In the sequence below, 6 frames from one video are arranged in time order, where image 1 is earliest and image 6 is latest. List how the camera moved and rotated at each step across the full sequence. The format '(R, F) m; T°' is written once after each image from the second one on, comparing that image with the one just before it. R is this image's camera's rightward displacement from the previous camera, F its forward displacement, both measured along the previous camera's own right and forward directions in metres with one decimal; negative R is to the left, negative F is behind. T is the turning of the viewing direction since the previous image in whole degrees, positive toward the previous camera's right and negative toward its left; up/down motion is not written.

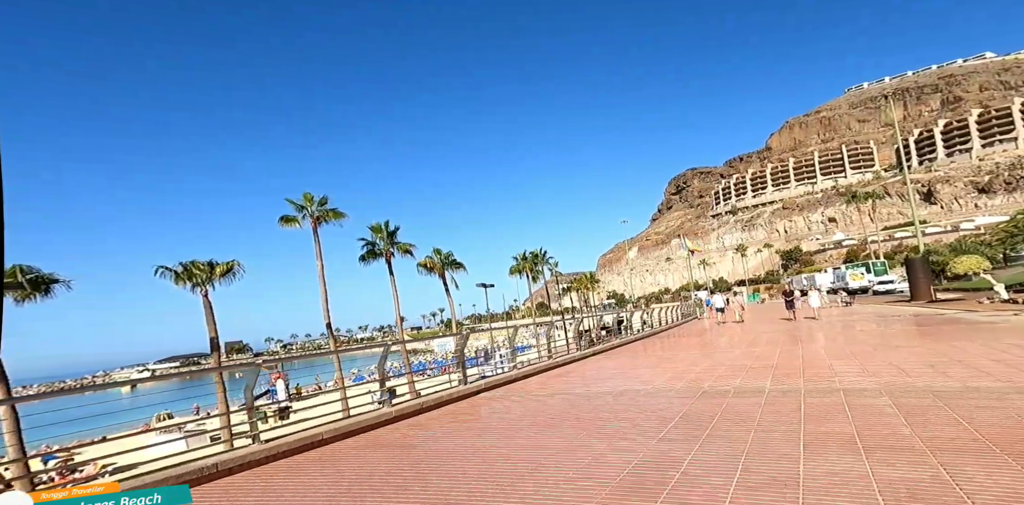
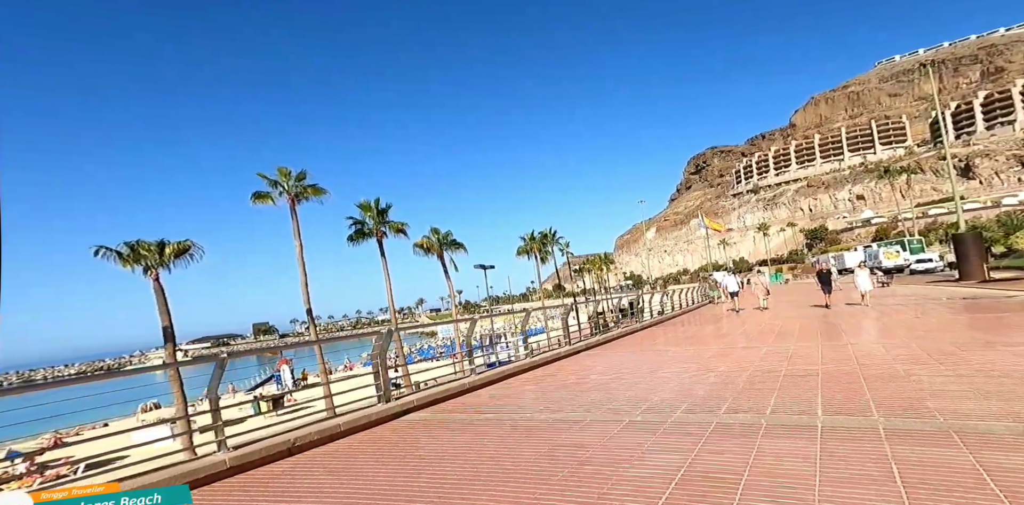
(+0.5, +1.5) m; -2°
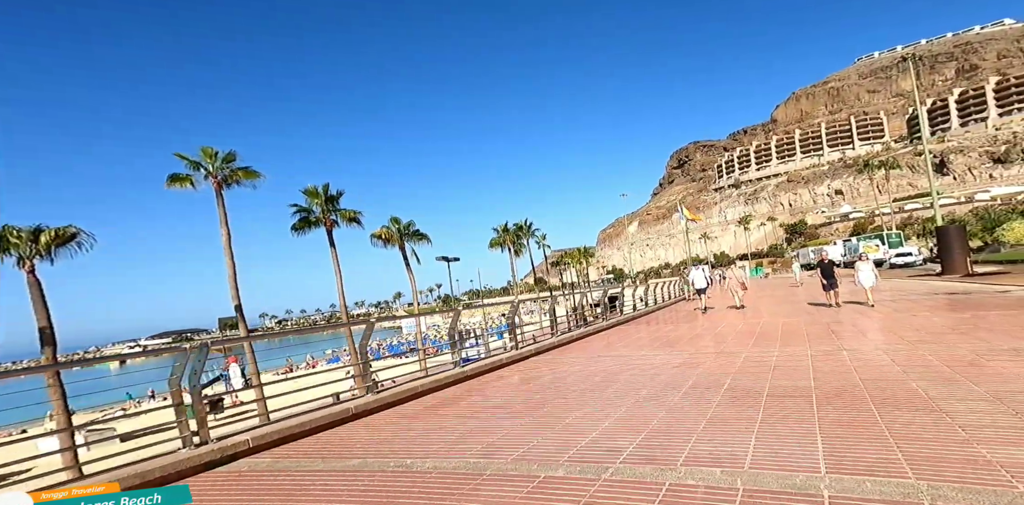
(+0.6, +1.3) m; +2°
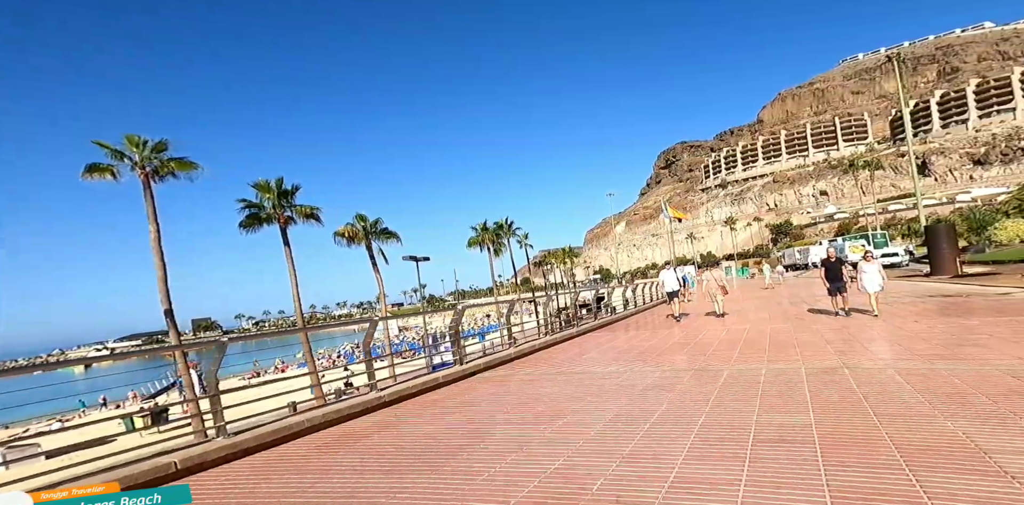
(+0.5, +1.1) m; +1°
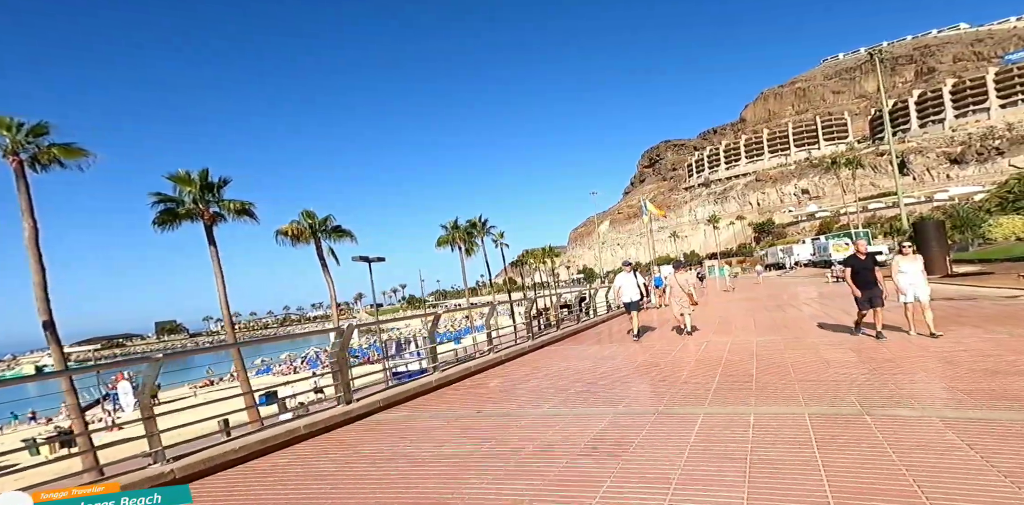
(+0.6, +1.5) m; +1°
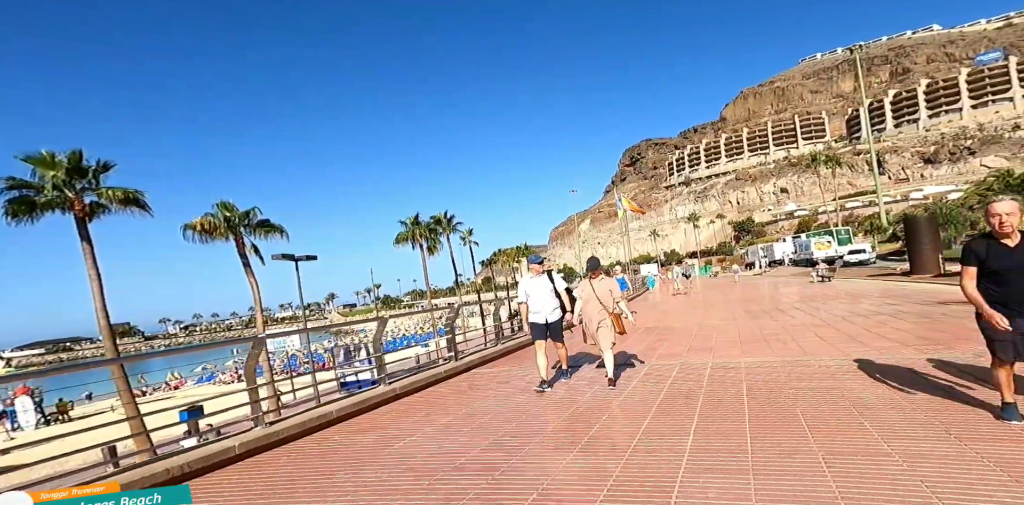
(+0.8, +2.0) m; +2°
